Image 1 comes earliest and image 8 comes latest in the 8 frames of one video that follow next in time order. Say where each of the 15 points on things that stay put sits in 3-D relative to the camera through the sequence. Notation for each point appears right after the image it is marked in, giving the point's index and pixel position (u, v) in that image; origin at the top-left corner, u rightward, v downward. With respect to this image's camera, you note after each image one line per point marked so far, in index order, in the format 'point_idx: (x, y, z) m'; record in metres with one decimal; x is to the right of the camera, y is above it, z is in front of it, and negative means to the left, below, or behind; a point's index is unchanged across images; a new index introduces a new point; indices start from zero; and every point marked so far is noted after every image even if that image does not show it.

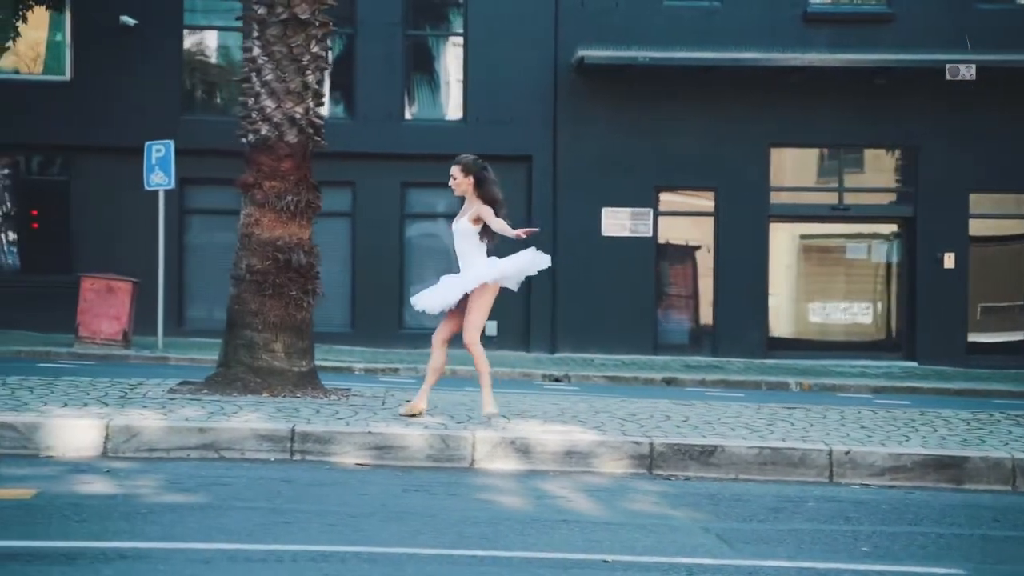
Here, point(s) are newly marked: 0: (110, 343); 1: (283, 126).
0: (-6.0, -0.8, +18.0) m
1: (-1.6, +1.1, +8.5) m
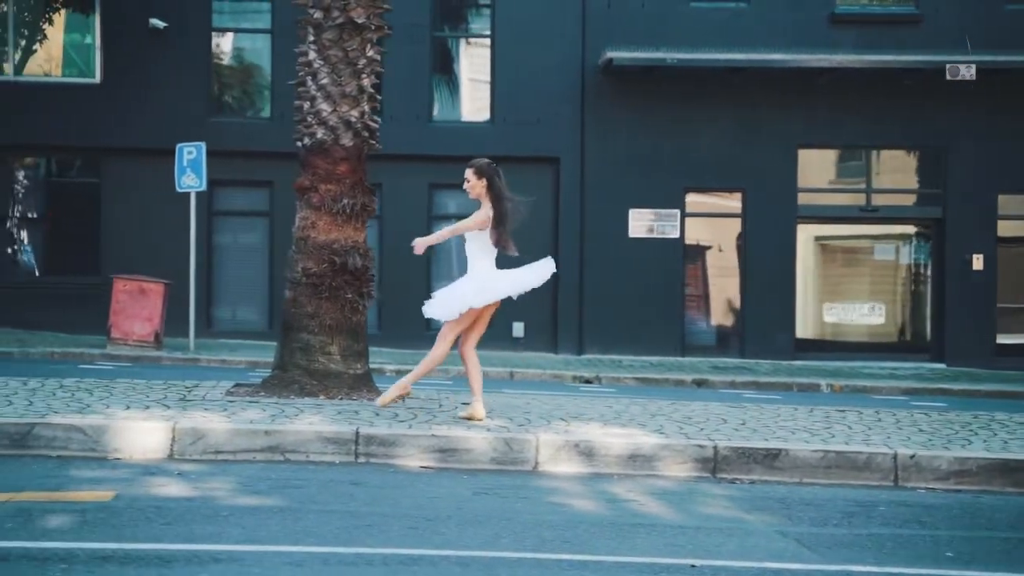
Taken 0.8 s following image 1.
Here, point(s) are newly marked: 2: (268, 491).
0: (-5.5, -0.8, +18.1) m
1: (-1.2, +1.1, +8.5) m
2: (-1.2, -1.0, +6.1) m
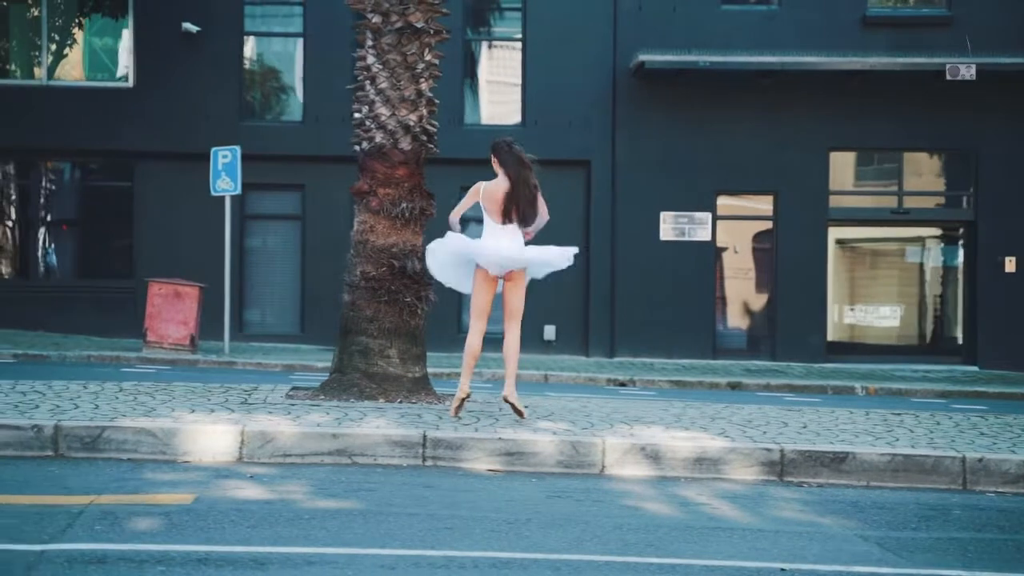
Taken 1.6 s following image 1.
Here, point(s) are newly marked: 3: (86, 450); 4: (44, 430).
0: (-5.0, -0.9, +18.2) m
1: (-0.8, +1.1, +8.5) m
2: (-0.8, -1.0, +6.1) m
3: (-2.4, -0.9, +6.9) m
4: (-2.6, -0.8, +6.9) m
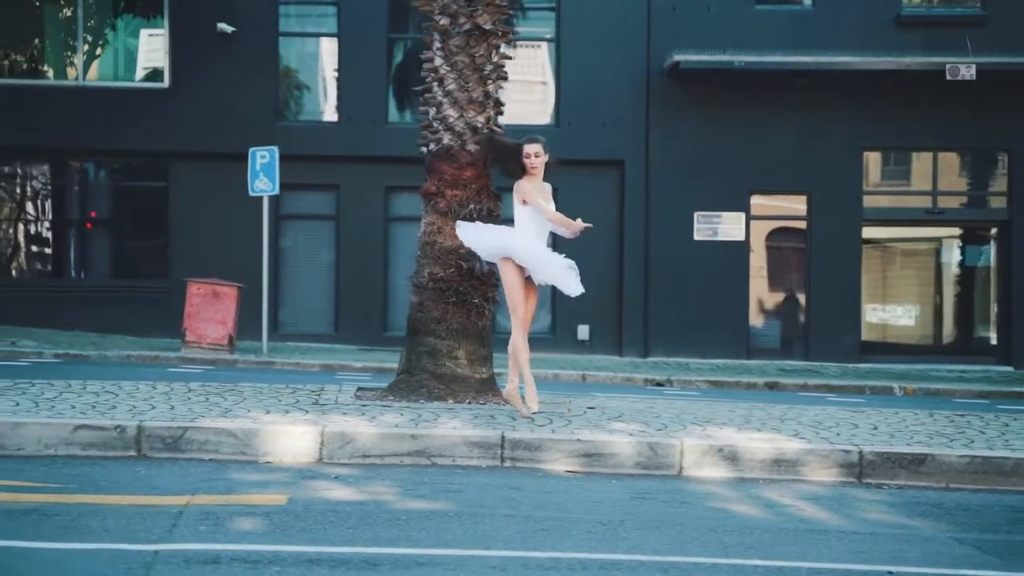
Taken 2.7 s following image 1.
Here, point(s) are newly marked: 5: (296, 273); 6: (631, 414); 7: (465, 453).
0: (-4.4, -0.9, +18.3) m
1: (-0.3, +1.1, +8.6) m
2: (-0.4, -1.0, +6.1) m
3: (-1.9, -0.9, +6.9) m
4: (-2.2, -0.8, +6.9) m
5: (-3.5, +0.2, +19.9) m
6: (+0.8, -0.8, +8.2) m
7: (-0.3, -0.9, +7.1) m
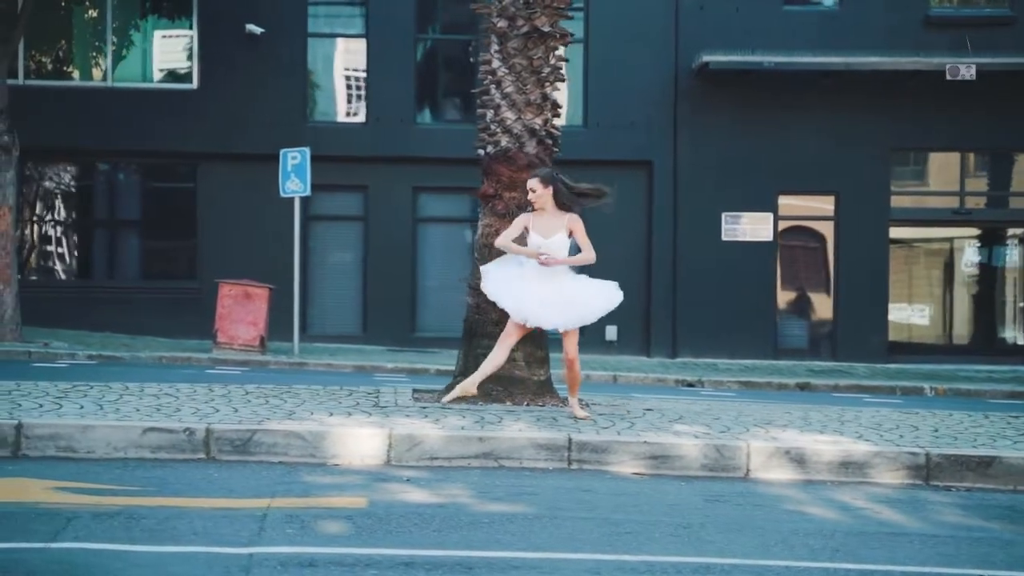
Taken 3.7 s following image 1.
0: (-3.9, -0.9, +18.3) m
1: (+0.1, +1.0, +8.6) m
2: (0.0, -1.0, +6.1) m
3: (-1.6, -0.9, +7.0) m
4: (-1.8, -0.8, +6.9) m
5: (-3.0, +0.2, +19.9) m
6: (+1.2, -0.8, +8.2) m
7: (+0.1, -1.0, +7.1) m
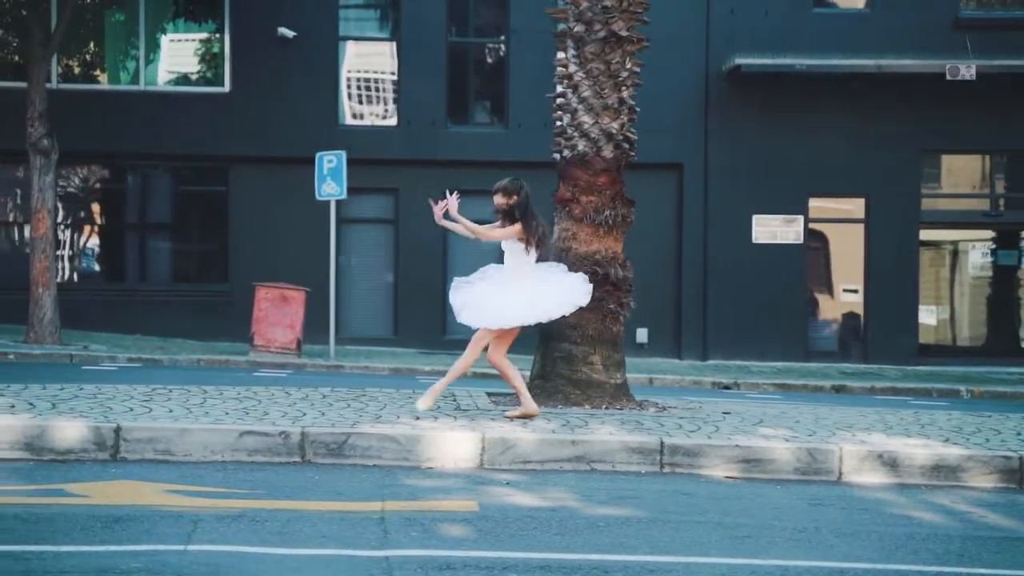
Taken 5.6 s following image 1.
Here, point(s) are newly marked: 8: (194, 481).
0: (-3.3, -0.9, +18.4) m
1: (+0.6, +1.0, +8.6) m
2: (+0.5, -1.1, +6.2) m
3: (-1.0, -1.0, +7.0) m
4: (-1.3, -0.8, +7.0) m
5: (-2.4, +0.2, +19.9) m
6: (+1.7, -0.9, +8.2) m
7: (+0.6, -1.0, +7.1) m
8: (-1.7, -1.0, +6.4) m
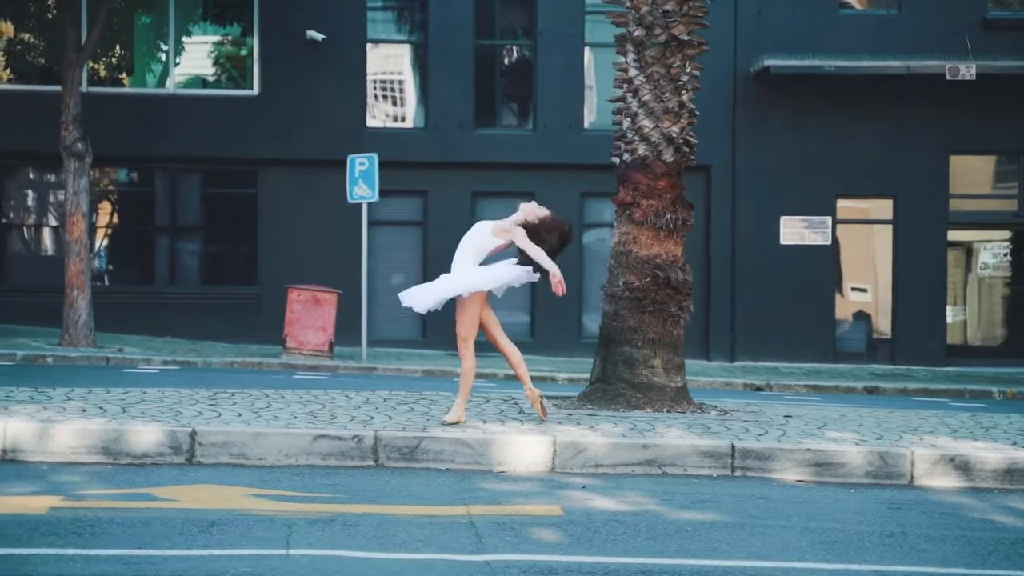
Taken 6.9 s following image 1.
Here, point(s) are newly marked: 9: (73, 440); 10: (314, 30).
0: (-2.8, -1.0, +18.4) m
1: (+1.0, +1.0, +8.6) m
2: (+0.9, -1.1, +6.2) m
3: (-0.6, -1.0, +7.0) m
4: (-0.8, -0.9, +7.0) m
5: (-1.8, +0.1, +20.0) m
6: (+2.1, -0.9, +8.2) m
7: (+1.1, -1.0, +7.1) m
8: (-1.2, -1.0, +6.5) m
9: (-2.4, -0.8, +6.8) m
10: (-2.9, +4.1, +19.5) m
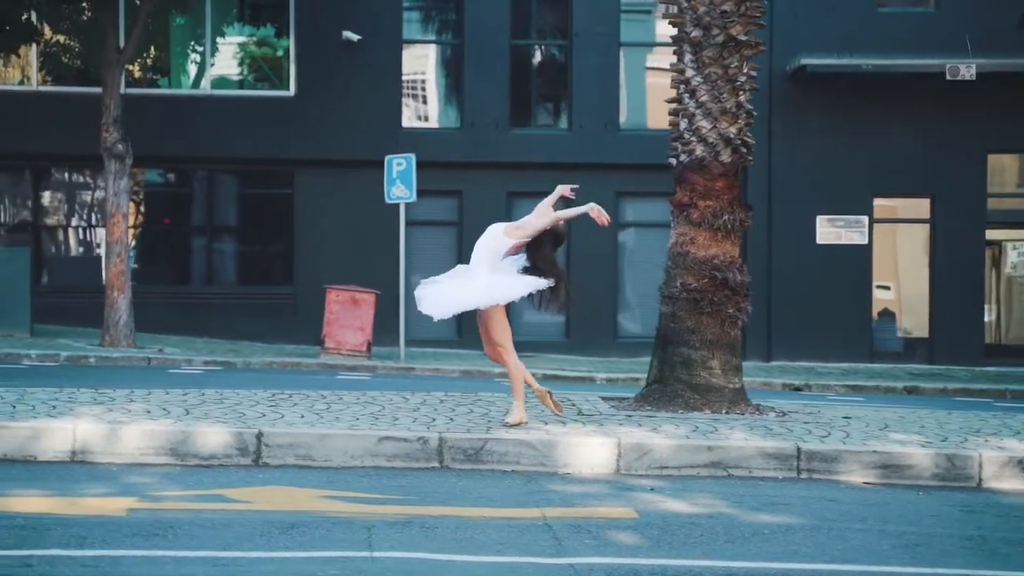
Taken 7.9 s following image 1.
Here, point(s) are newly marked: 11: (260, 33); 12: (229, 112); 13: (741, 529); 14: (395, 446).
0: (-2.2, -1.0, +18.5) m
1: (+1.4, +1.0, +8.6) m
2: (+1.3, -1.1, +6.1) m
3: (-0.2, -1.0, +7.0) m
4: (-0.5, -0.9, +7.0) m
5: (-1.2, +0.1, +20.0) m
6: (+2.5, -0.9, +8.1) m
7: (+1.4, -1.0, +7.1) m
8: (-0.9, -1.0, +6.5) m
9: (-2.1, -0.9, +6.9) m
10: (-2.3, +4.1, +19.5) m
11: (-3.7, +4.1, +19.8) m
12: (-4.4, +2.8, +19.6) m
13: (+1.0, -1.1, +5.6) m
14: (-0.7, -0.9, +7.0) m
